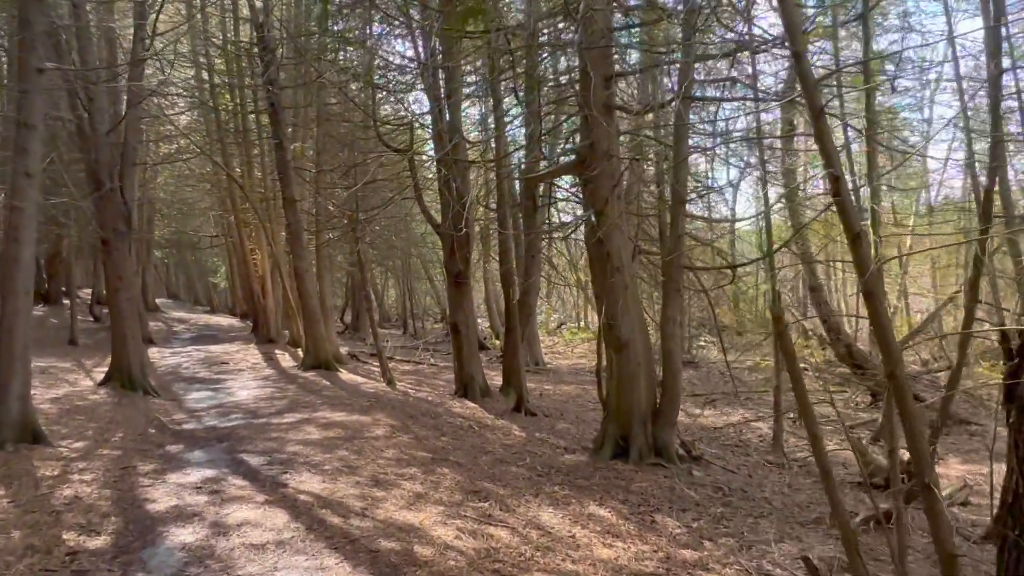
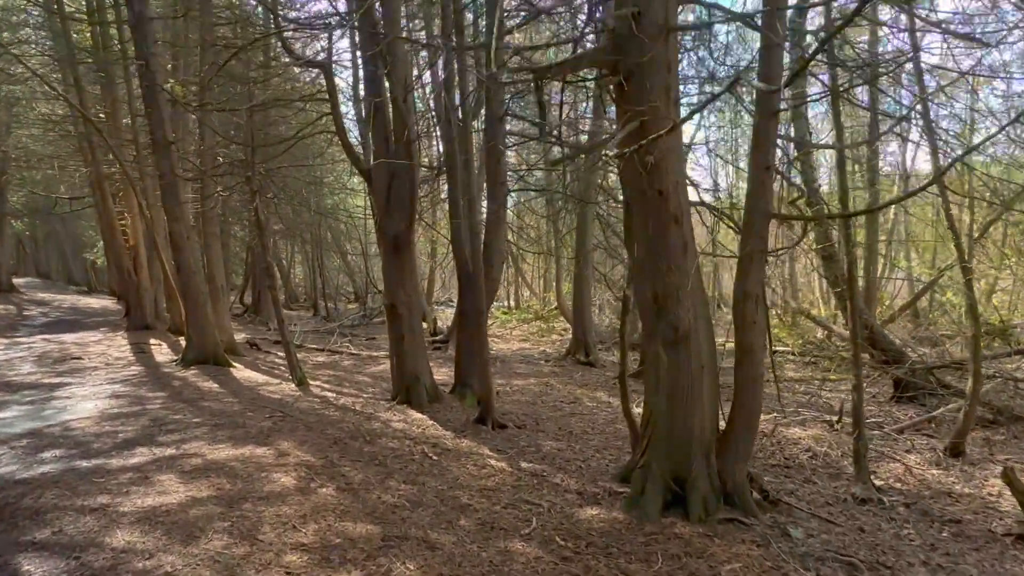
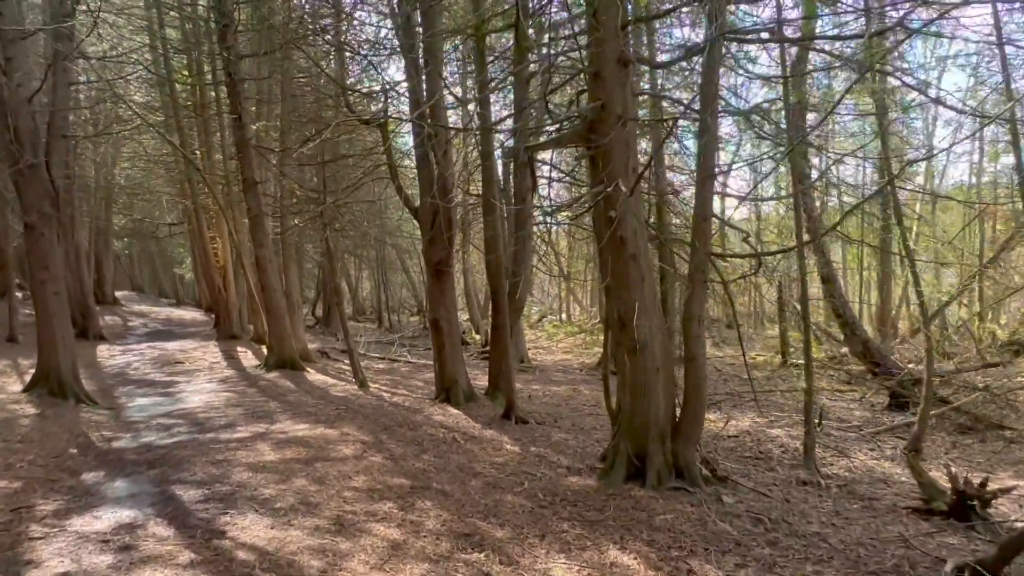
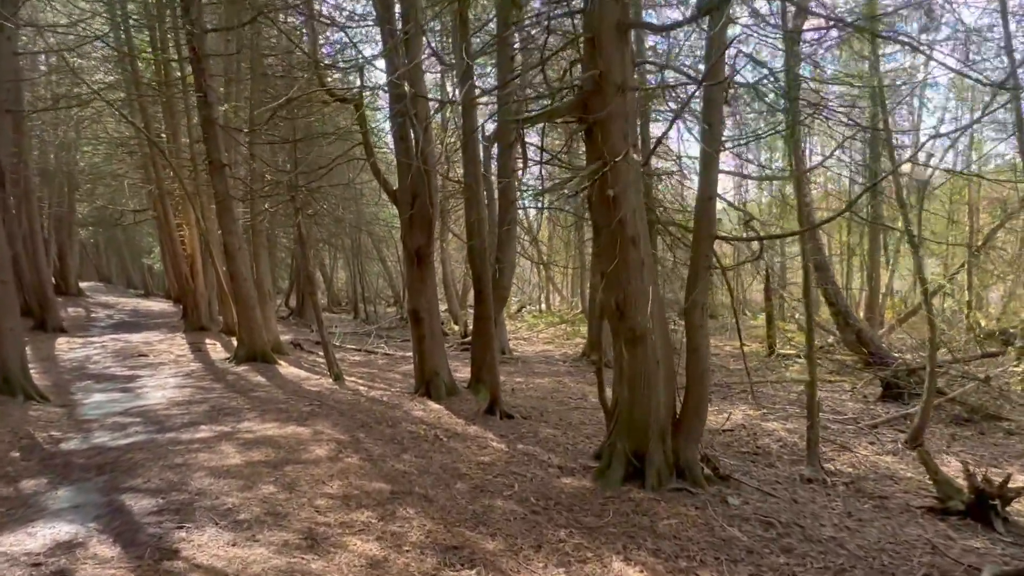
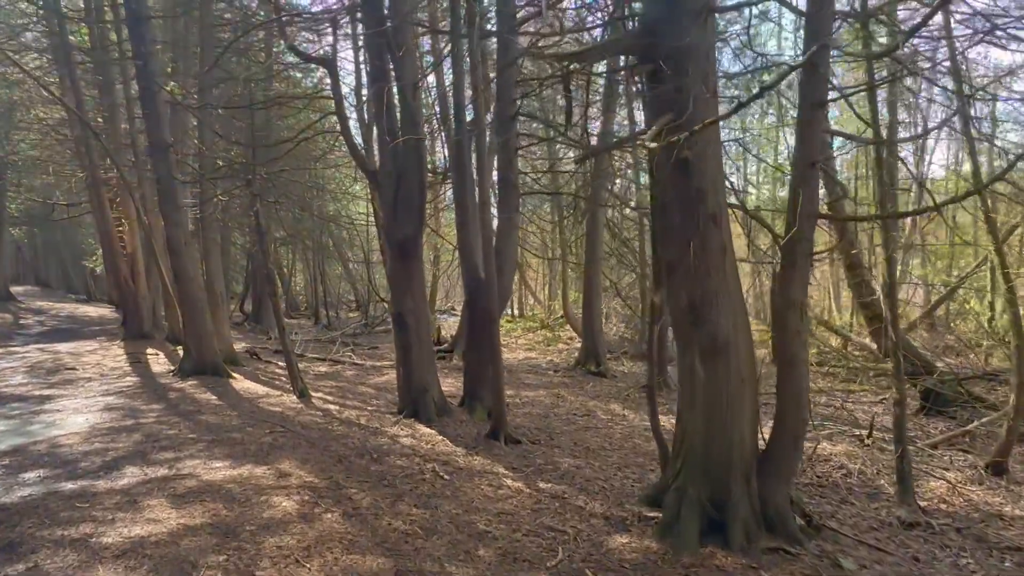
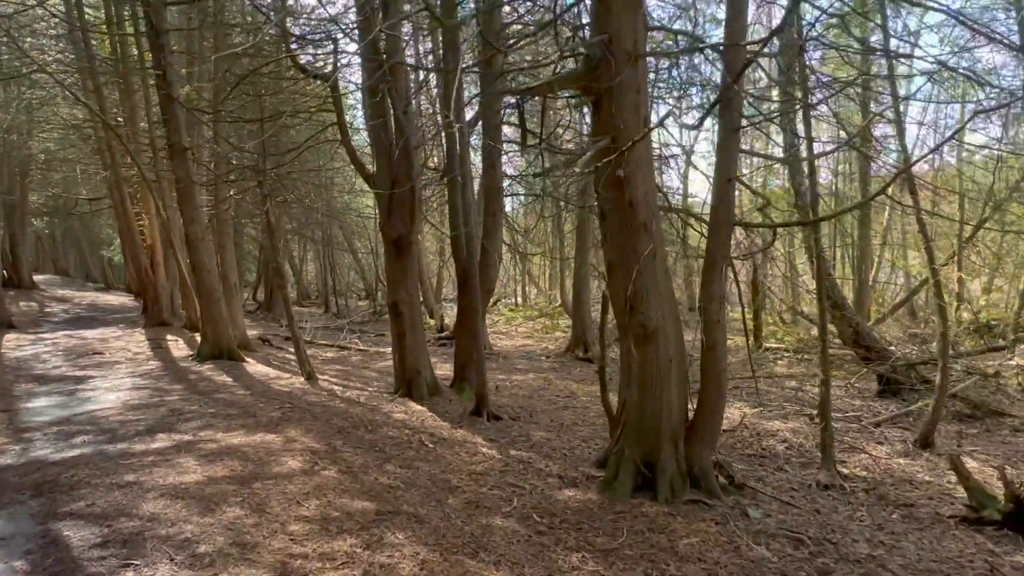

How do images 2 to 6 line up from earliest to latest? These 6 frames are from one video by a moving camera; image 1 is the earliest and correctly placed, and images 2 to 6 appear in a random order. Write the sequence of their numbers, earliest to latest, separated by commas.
3, 4, 6, 2, 5
